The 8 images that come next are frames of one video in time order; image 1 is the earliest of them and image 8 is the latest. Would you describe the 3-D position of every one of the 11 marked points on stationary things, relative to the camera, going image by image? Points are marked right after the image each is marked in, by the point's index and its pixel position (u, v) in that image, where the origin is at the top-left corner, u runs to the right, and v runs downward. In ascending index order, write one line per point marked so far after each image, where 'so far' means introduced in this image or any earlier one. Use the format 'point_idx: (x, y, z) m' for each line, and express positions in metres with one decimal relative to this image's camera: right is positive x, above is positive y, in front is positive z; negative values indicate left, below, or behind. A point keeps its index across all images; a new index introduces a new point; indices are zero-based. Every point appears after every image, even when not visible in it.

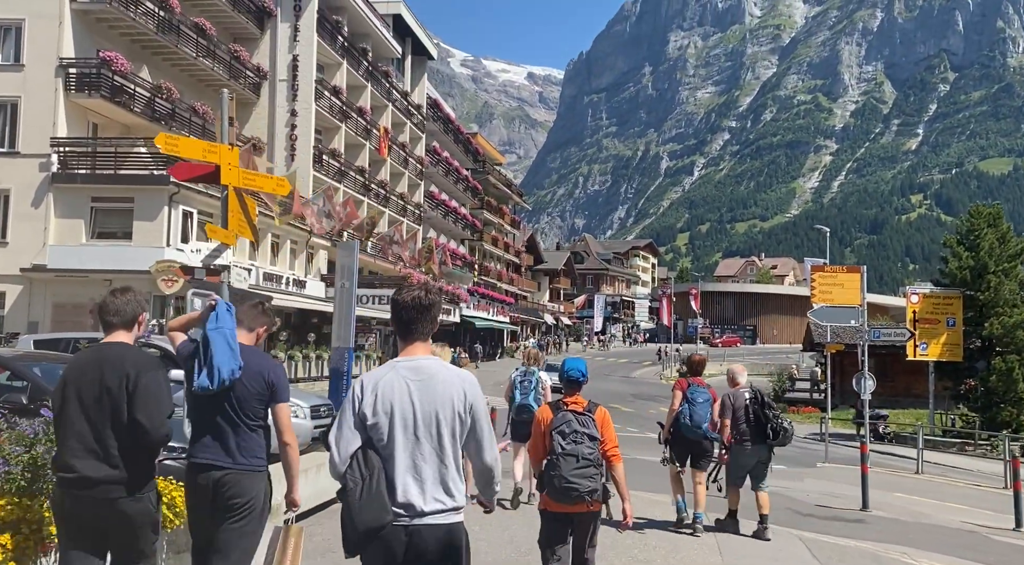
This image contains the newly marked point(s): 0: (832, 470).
0: (+5.9, -3.5, +17.4) m
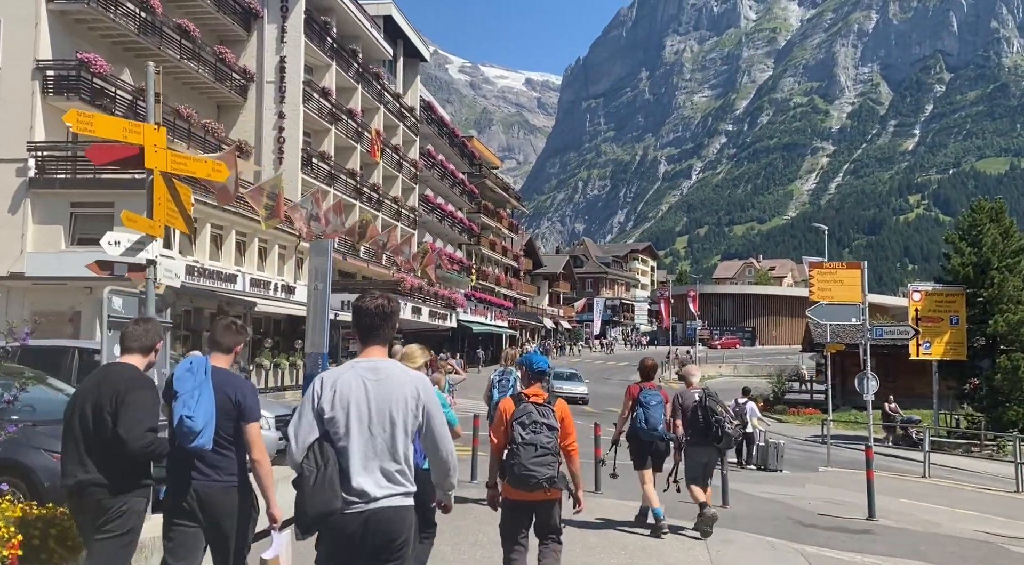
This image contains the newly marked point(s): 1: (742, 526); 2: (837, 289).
0: (+5.7, -3.4, +16.7) m
1: (+2.6, -2.7, +10.6) m
2: (+6.8, -0.1, +19.8) m
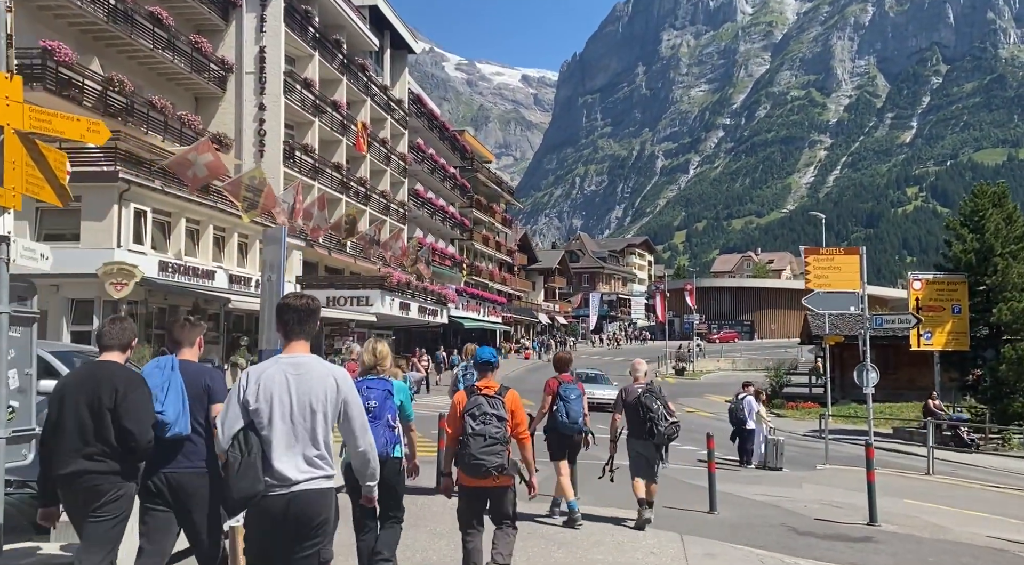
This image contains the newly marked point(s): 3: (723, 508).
0: (+5.4, -3.2, +15.7) m
1: (+2.2, -2.6, +9.6) m
2: (+6.4, +0.1, +18.9) m
3: (+2.5, -2.7, +11.2) m
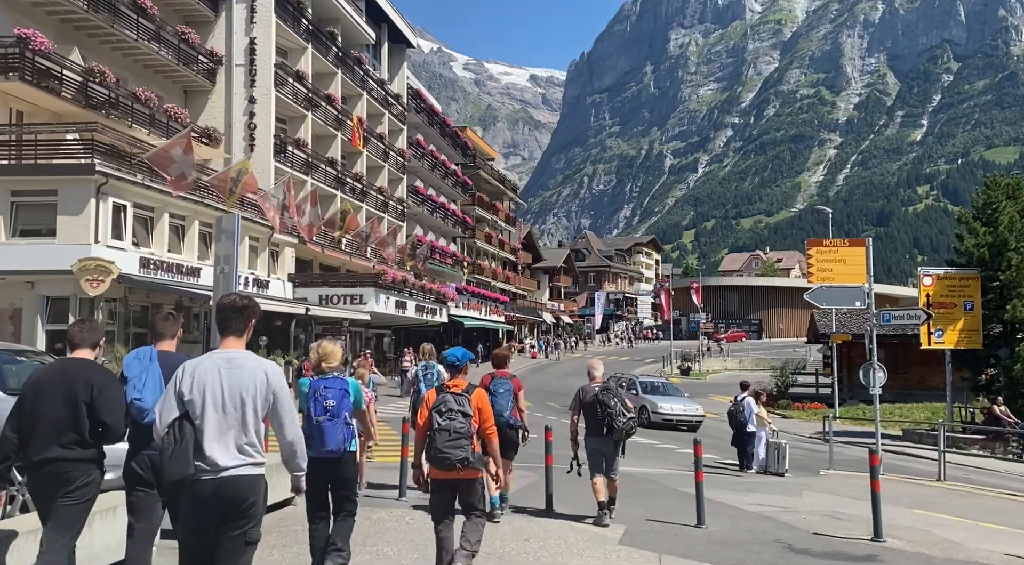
0: (+5.1, -3.1, +14.7) m
1: (+1.9, -2.5, +8.6) m
2: (+6.2, +0.2, +17.8) m
3: (+2.2, -2.6, +10.1) m
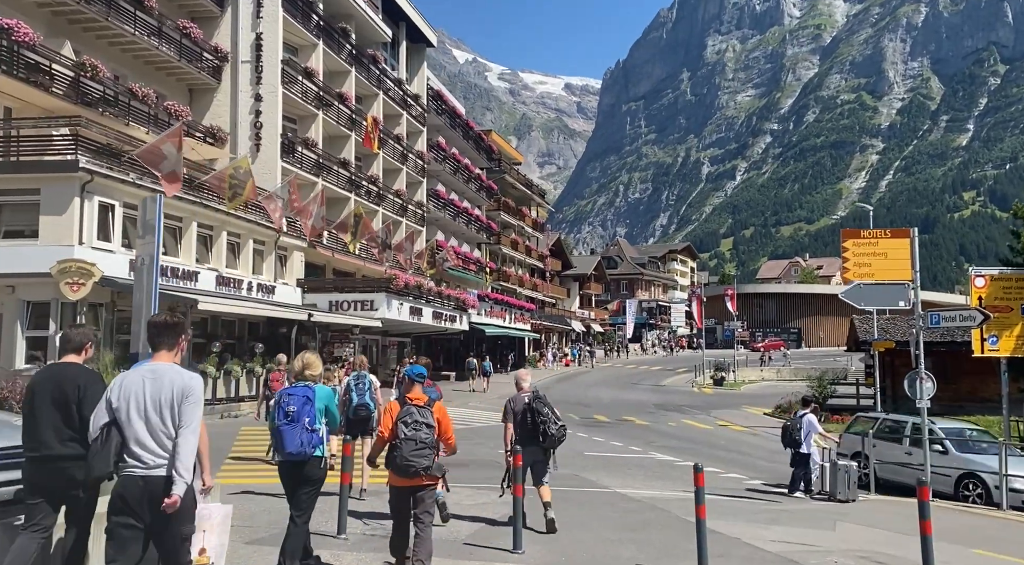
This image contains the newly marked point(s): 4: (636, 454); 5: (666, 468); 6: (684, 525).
0: (+4.9, -3.0, +12.6) m
1: (+1.5, -2.3, +6.7) m
2: (+6.1, +0.3, +15.8) m
3: (+1.8, -2.5, +8.2) m
4: (+2.7, -3.6, +20.1) m
5: (+2.8, -3.4, +17.5) m
6: (+1.9, -2.7, +10.4) m
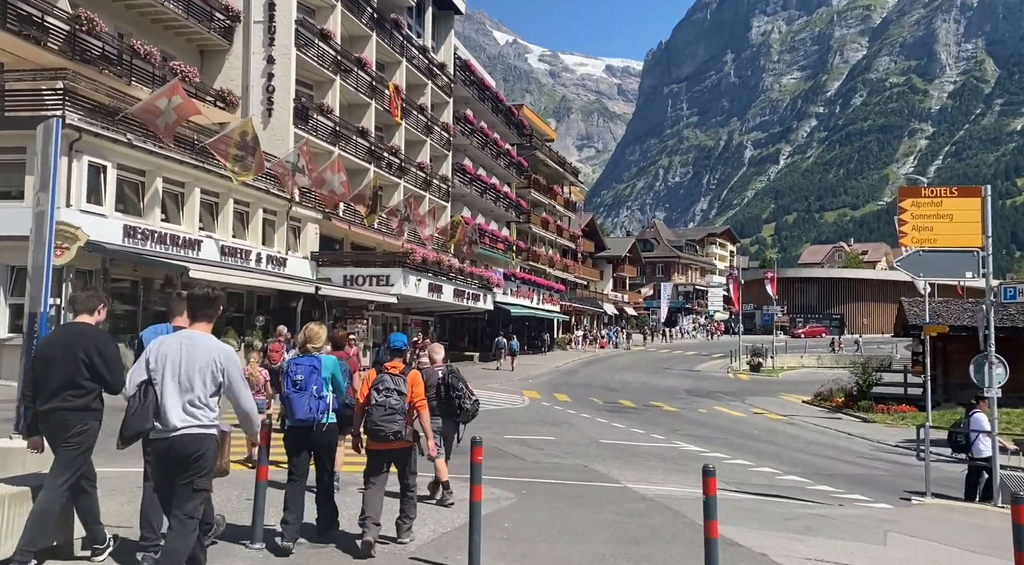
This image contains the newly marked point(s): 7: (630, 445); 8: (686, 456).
0: (+4.8, -2.6, +10.6) m
1: (+1.2, -2.0, +4.9) m
2: (+6.2, +0.7, +13.7) m
3: (+1.6, -2.1, +6.4) m
4: (+2.9, -3.1, +18.2) m
5: (+2.9, -2.9, +15.6) m
6: (+1.7, -2.3, +8.5) m
7: (+2.2, -3.0, +17.3) m
8: (+3.0, -3.0, +16.2) m
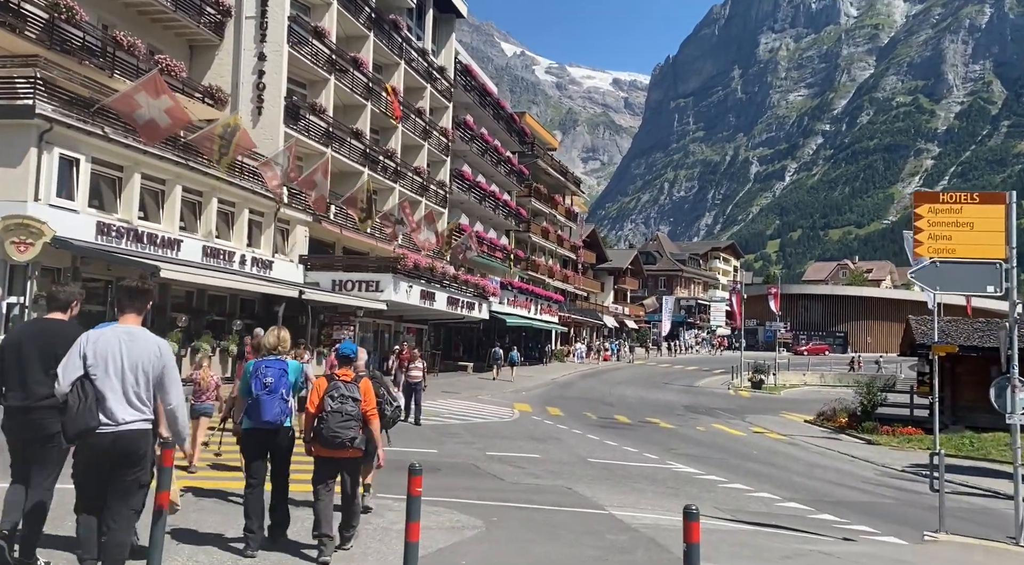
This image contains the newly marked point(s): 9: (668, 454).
0: (+4.5, -2.7, +9.5) m
1: (+0.8, -2.0, +3.8) m
2: (+6.0, +0.5, +12.6) m
3: (+1.2, -2.1, +5.3) m
4: (+2.5, -3.2, +17.1) m
5: (+2.6, -3.1, +14.5) m
6: (+1.4, -2.3, +7.4) m
7: (+1.9, -3.1, +16.2) m
8: (+2.7, -3.1, +15.1) m
9: (+3.2, -3.5, +19.4) m
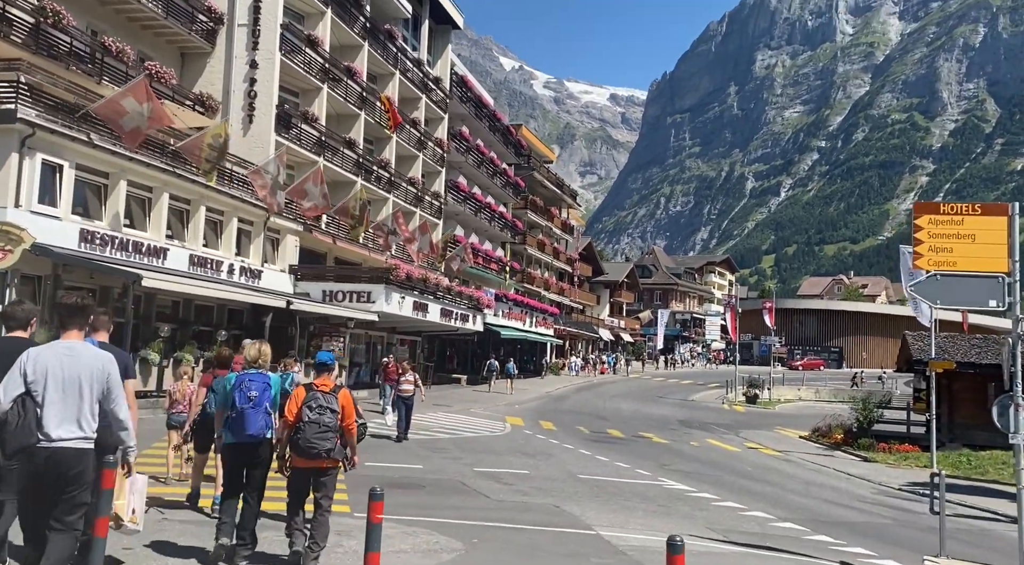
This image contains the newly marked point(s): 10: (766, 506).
0: (+4.3, -2.8, +9.1) m
1: (+0.7, -2.0, +3.4) m
2: (+5.8, +0.3, +12.3) m
3: (+1.1, -2.1, +4.9) m
4: (+2.3, -3.5, +16.7) m
5: (+2.4, -3.2, +14.1) m
6: (+1.2, -2.4, +7.0) m
7: (+1.7, -3.3, +15.8) m
8: (+2.5, -3.3, +14.7) m
9: (+3.0, -3.8, +19.0) m
10: (+4.0, -3.6, +15.0) m
